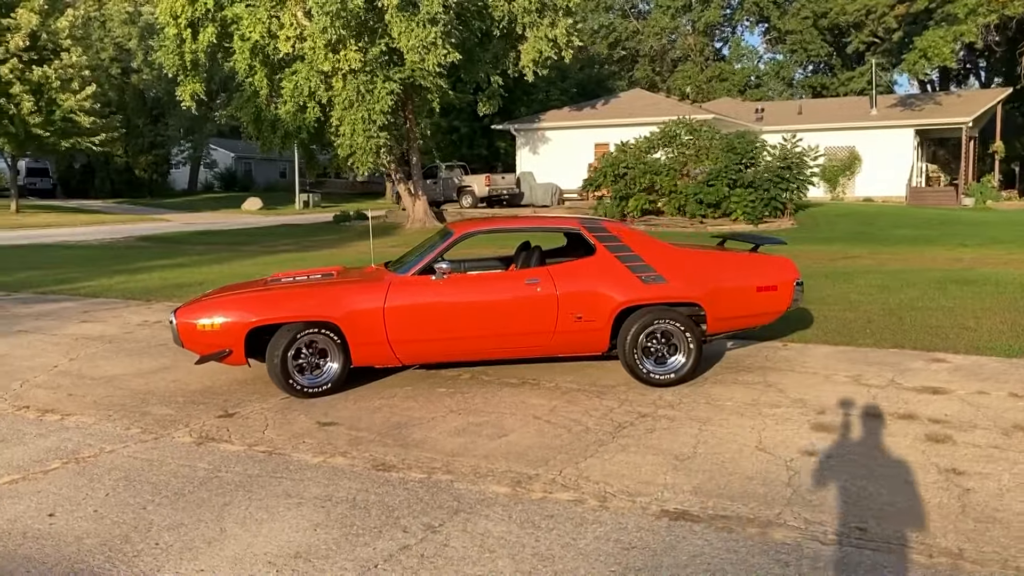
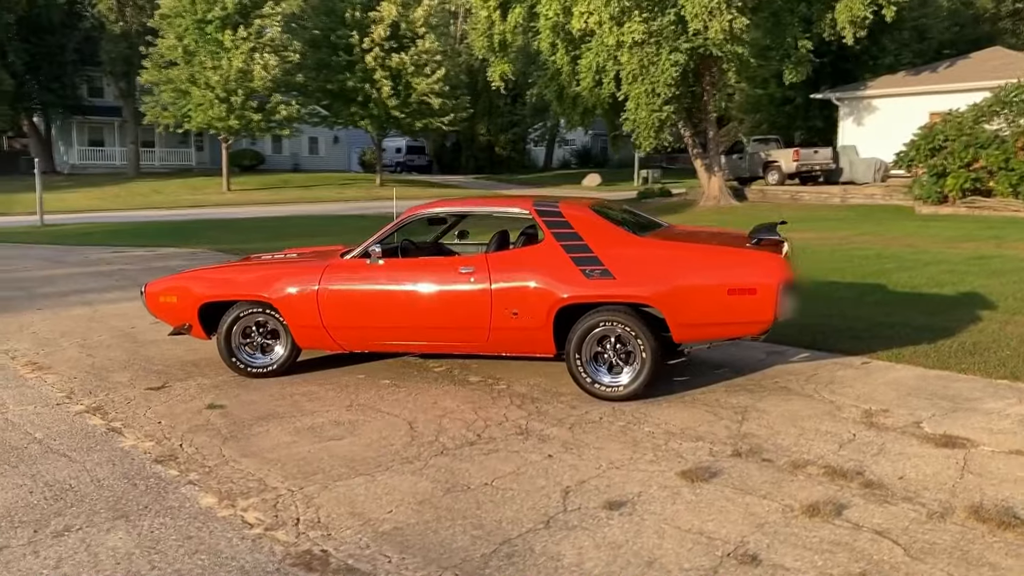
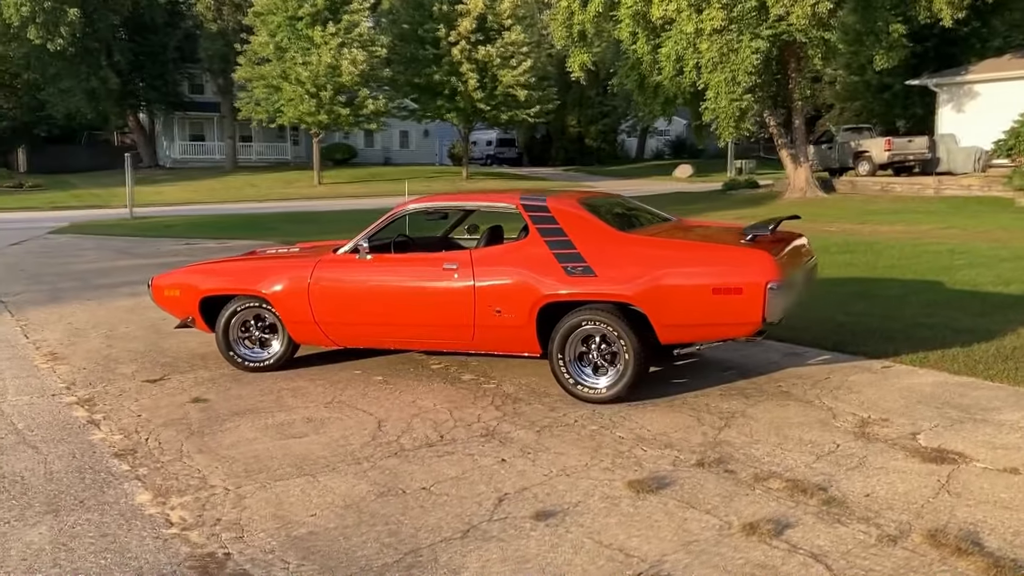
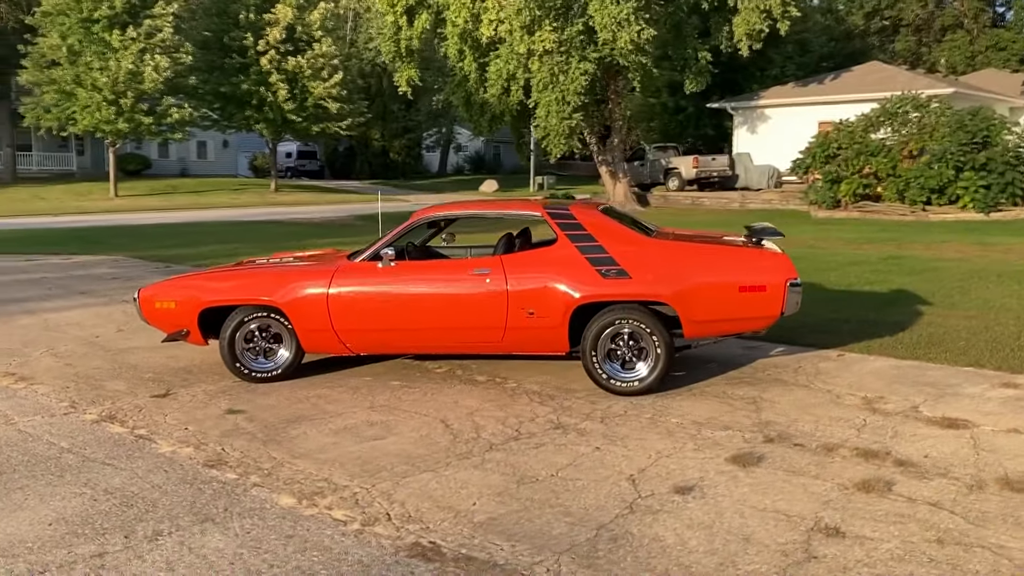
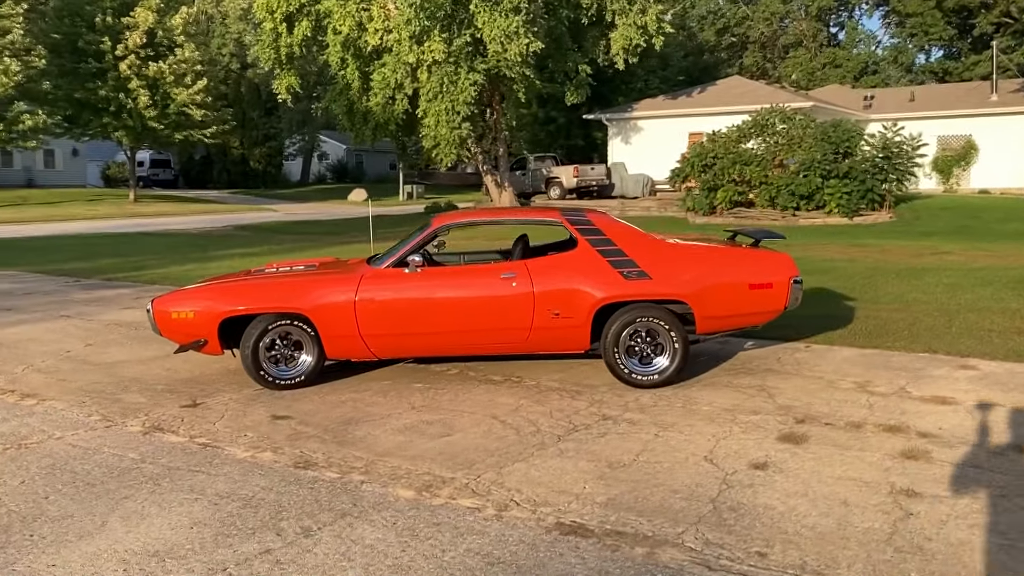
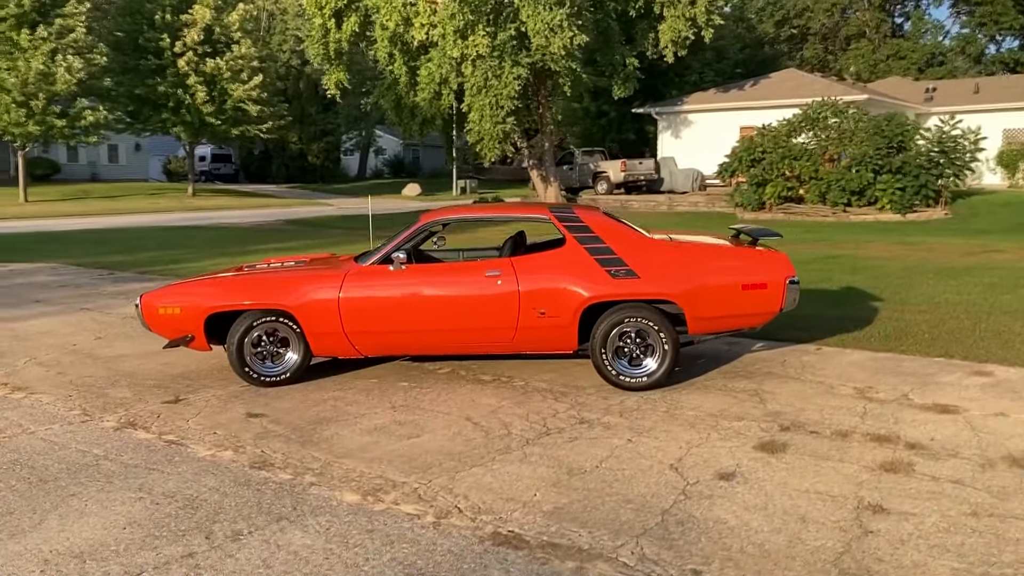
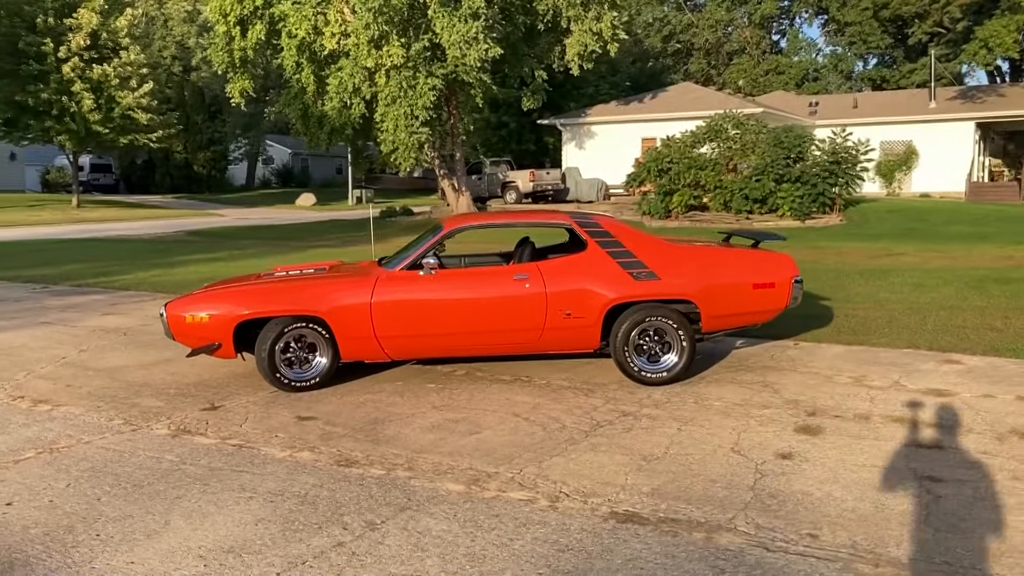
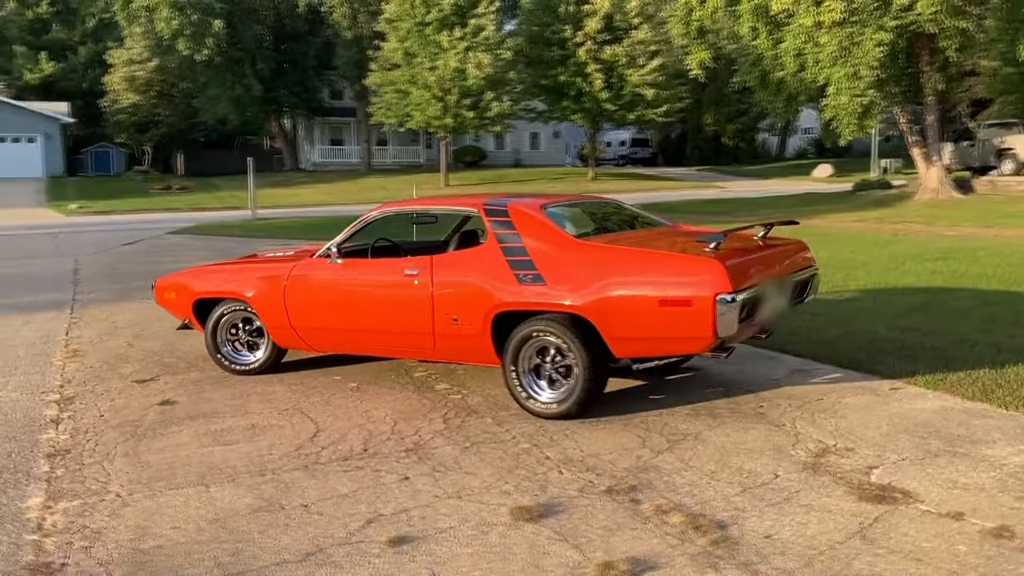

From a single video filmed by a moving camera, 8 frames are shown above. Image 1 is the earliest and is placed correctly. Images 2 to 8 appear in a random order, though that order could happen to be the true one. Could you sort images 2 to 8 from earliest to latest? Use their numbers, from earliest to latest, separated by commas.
7, 5, 6, 4, 2, 3, 8
